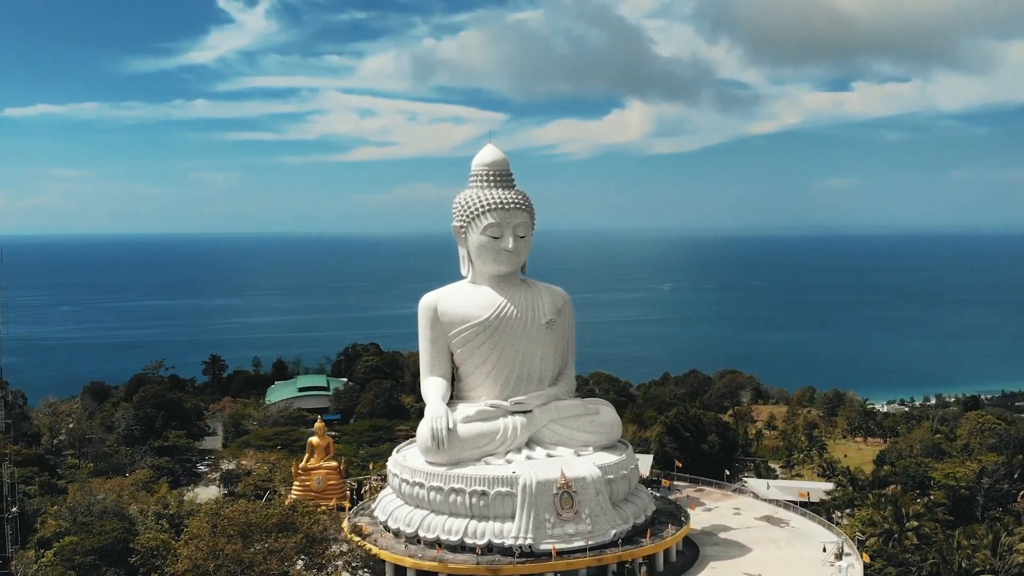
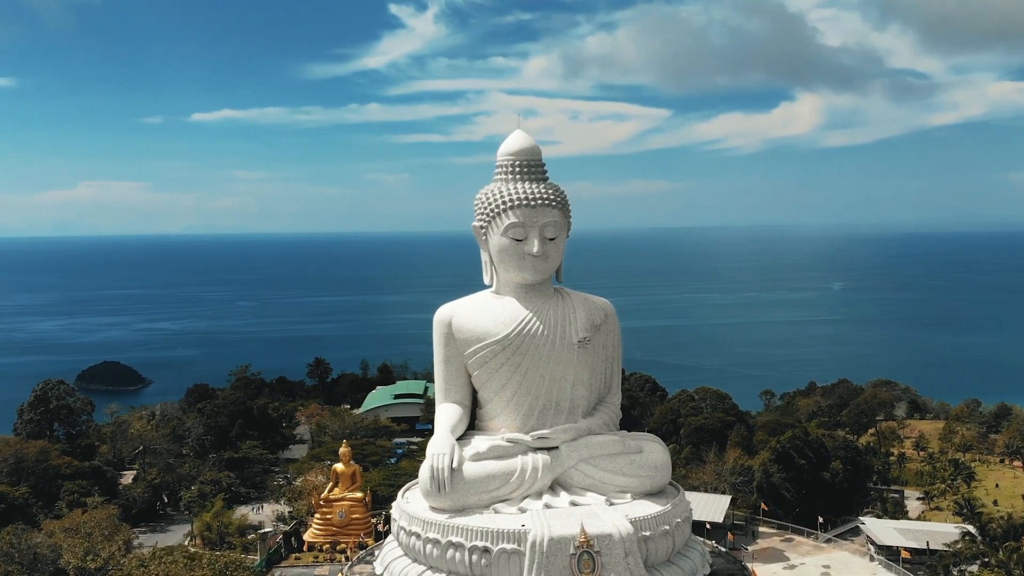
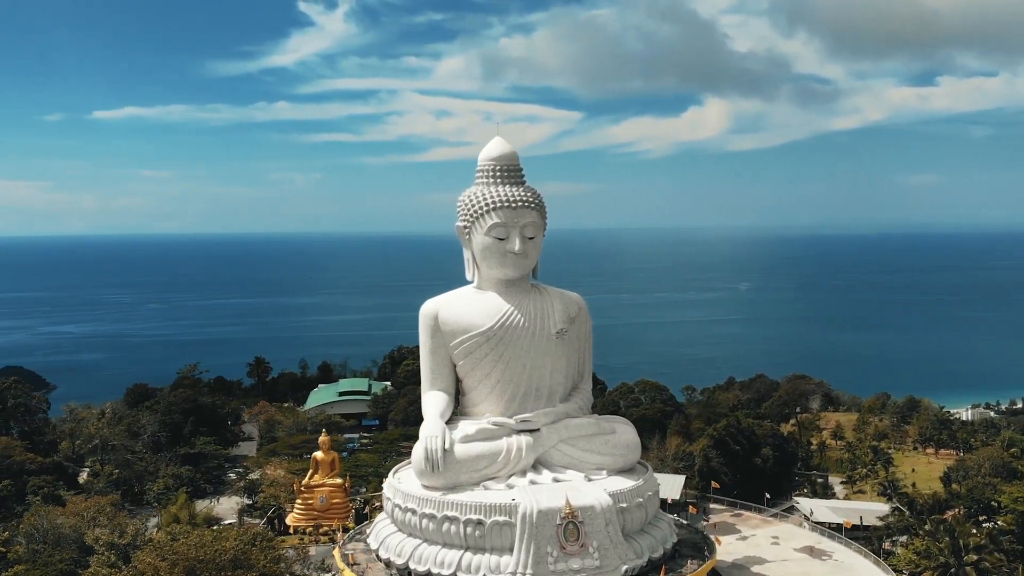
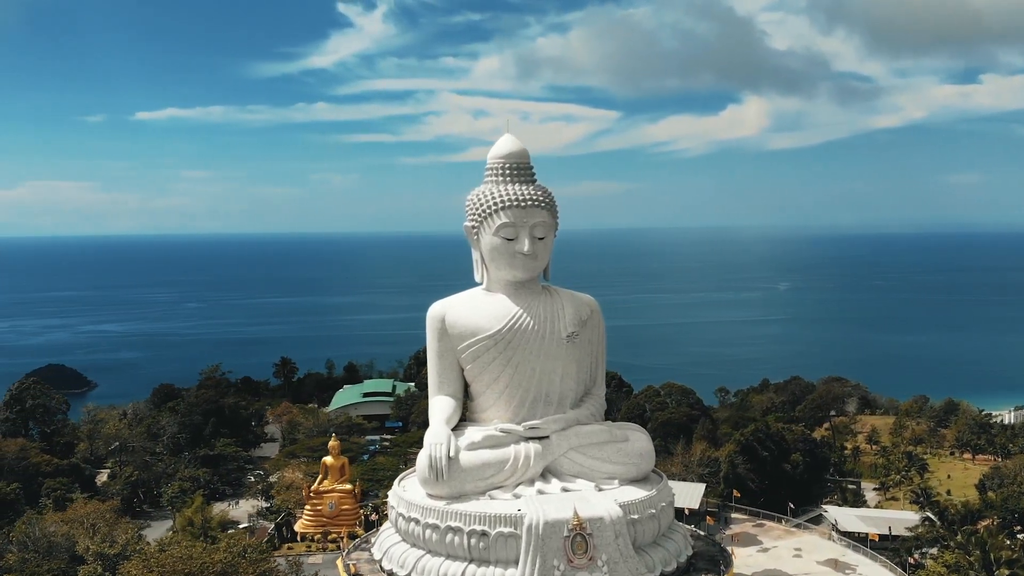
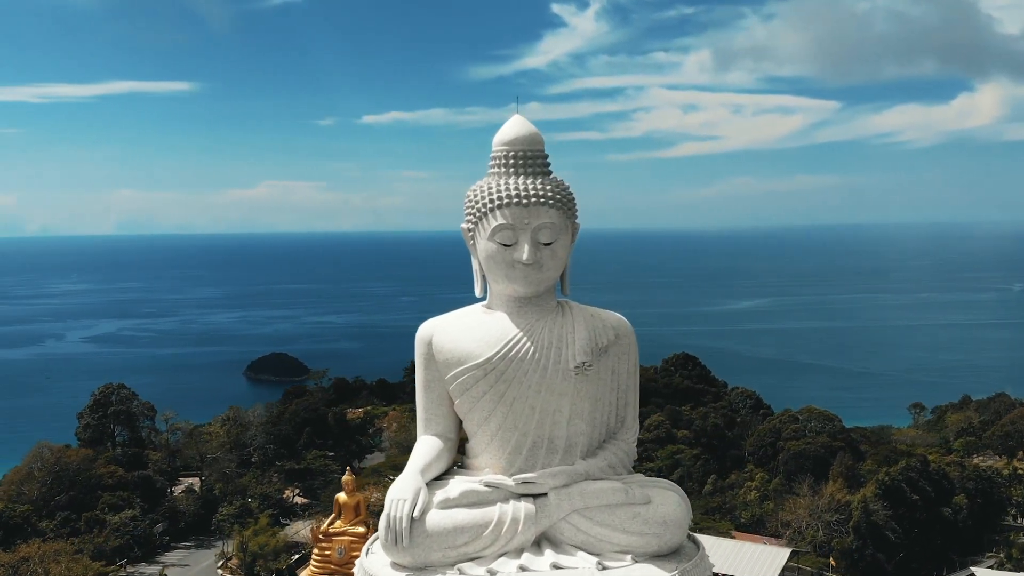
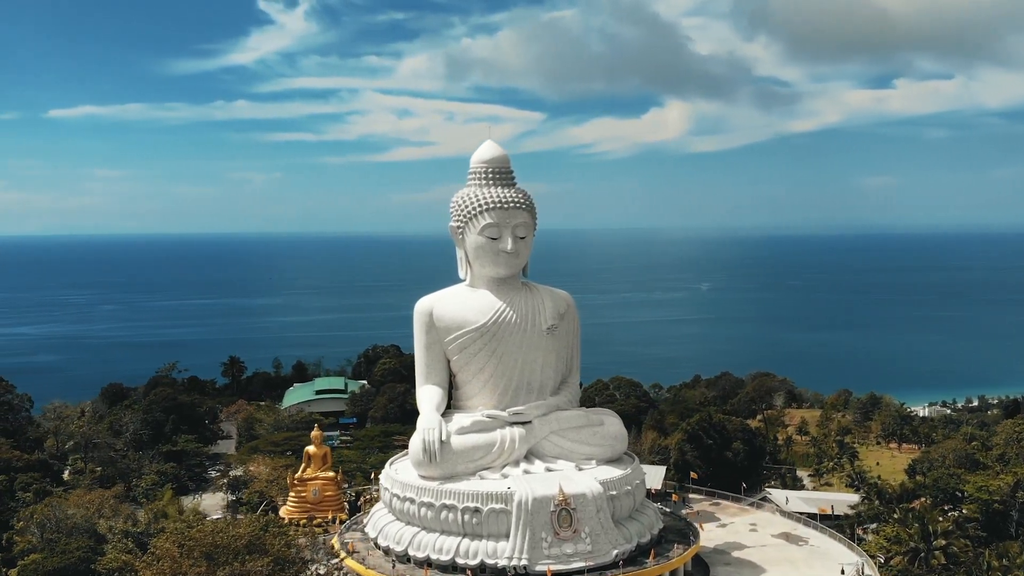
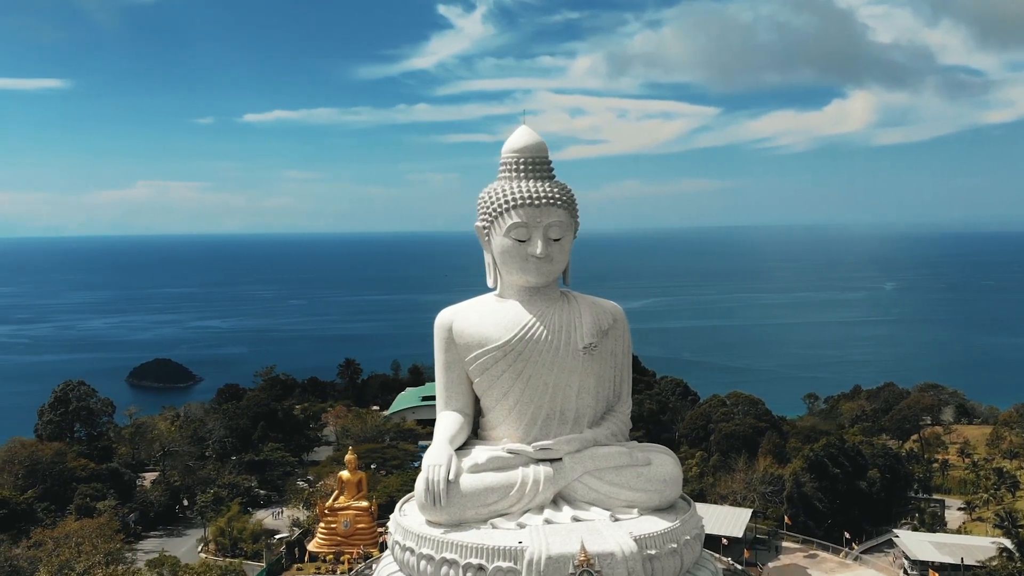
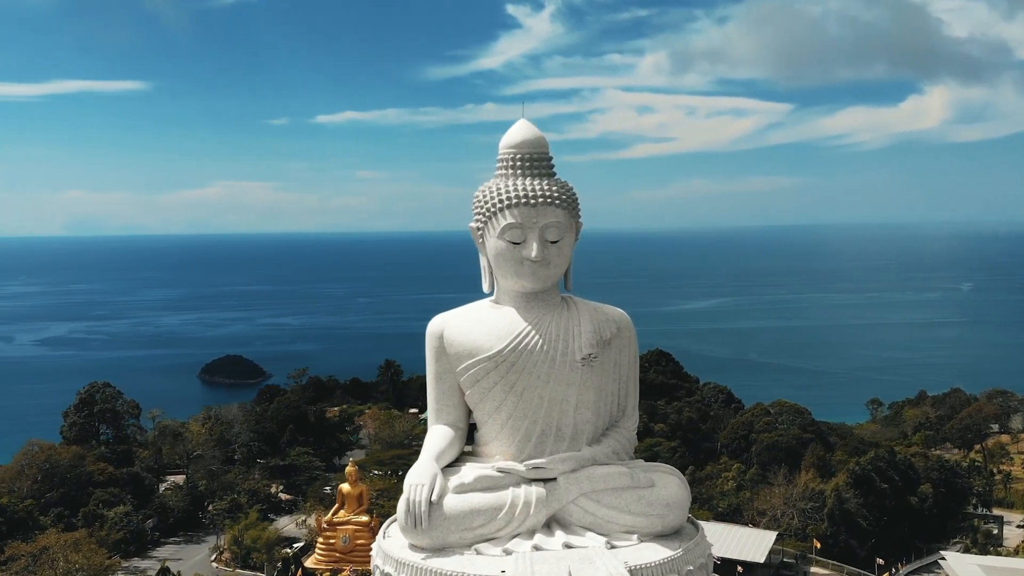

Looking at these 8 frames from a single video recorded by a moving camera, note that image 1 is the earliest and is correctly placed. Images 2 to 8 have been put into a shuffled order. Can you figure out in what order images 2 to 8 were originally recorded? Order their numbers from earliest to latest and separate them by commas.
6, 3, 4, 2, 7, 8, 5
